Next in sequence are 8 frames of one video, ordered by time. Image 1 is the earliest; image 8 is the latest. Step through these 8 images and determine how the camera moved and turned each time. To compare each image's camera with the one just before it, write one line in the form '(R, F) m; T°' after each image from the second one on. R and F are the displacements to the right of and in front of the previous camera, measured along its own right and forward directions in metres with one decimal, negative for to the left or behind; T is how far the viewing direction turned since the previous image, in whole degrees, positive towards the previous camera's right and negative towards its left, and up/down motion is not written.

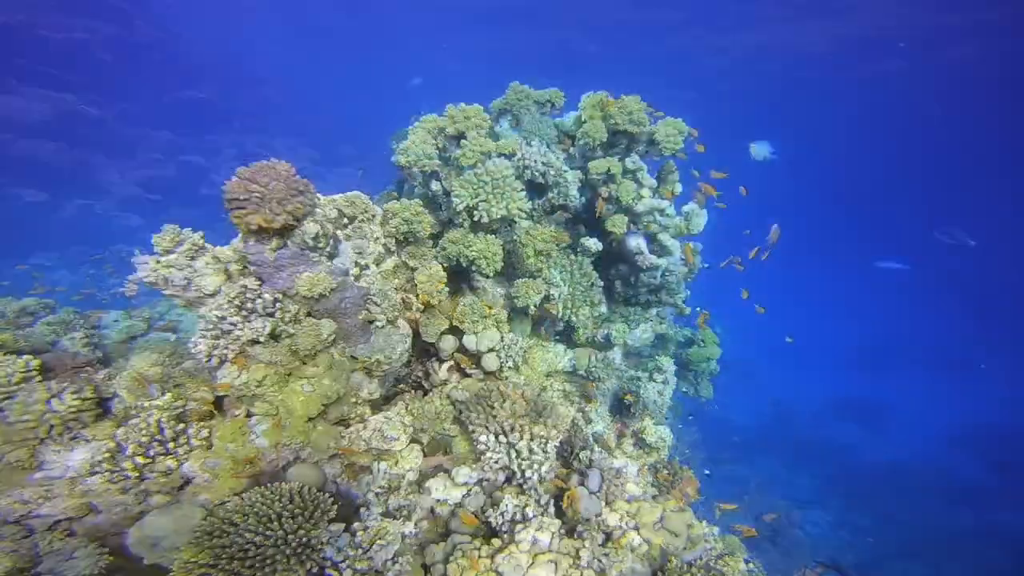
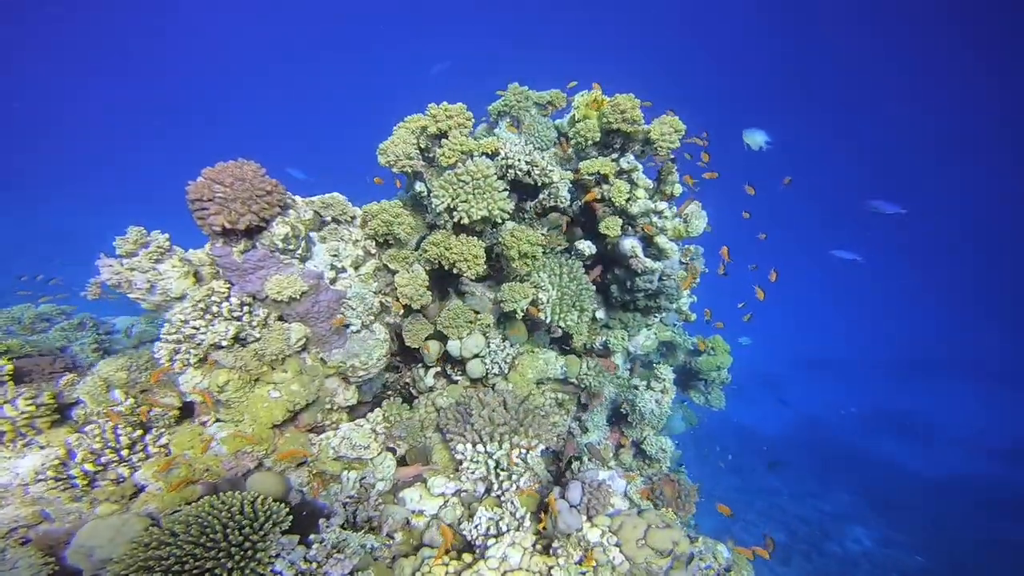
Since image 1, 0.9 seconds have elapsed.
(+0.3, +0.2) m; -2°
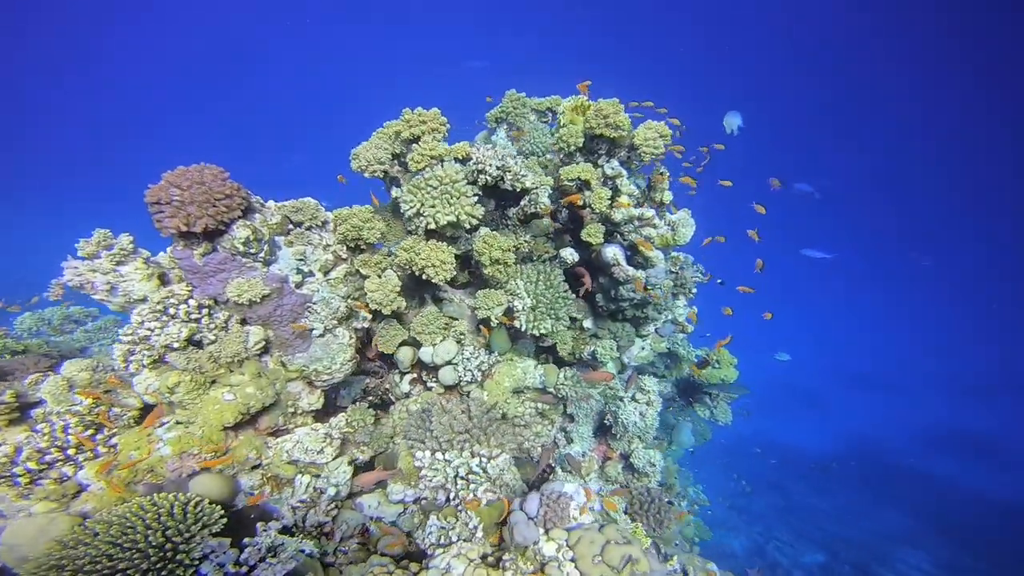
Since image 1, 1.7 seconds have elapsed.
(+0.5, 0.0) m; -2°
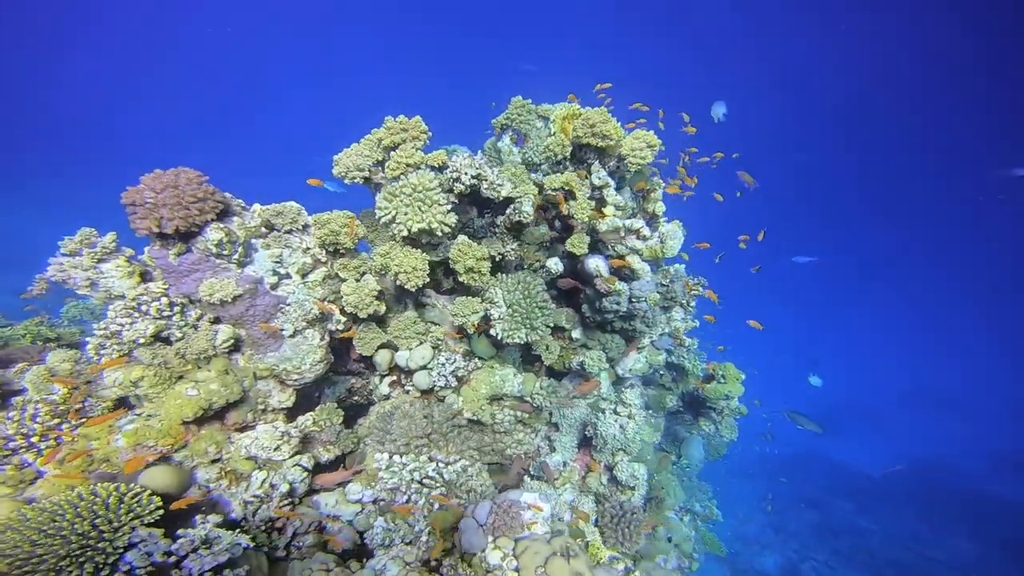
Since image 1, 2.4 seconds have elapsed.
(+0.5, 0.0) m; -3°
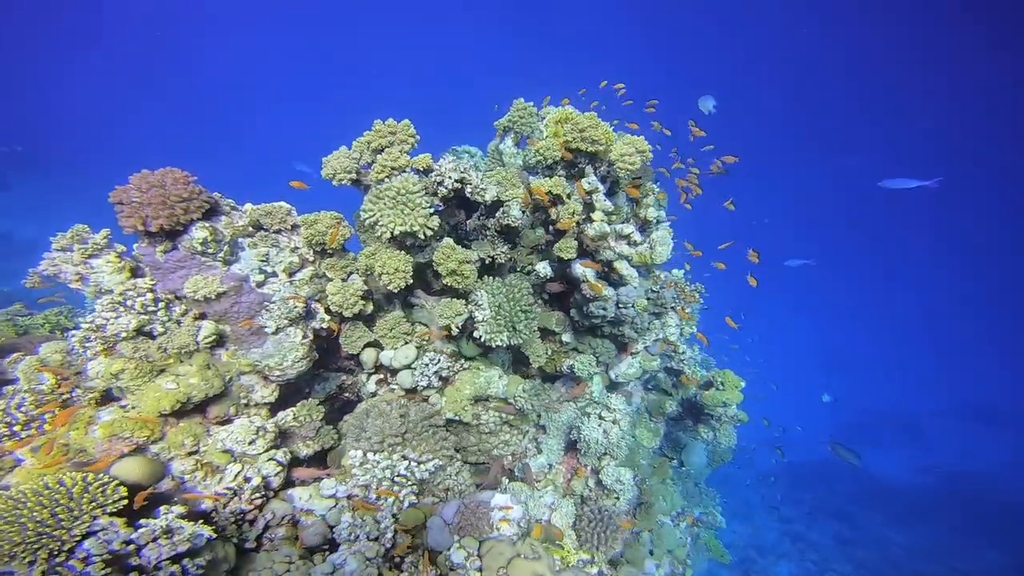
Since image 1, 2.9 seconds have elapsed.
(+0.3, 0.0) m; -1°
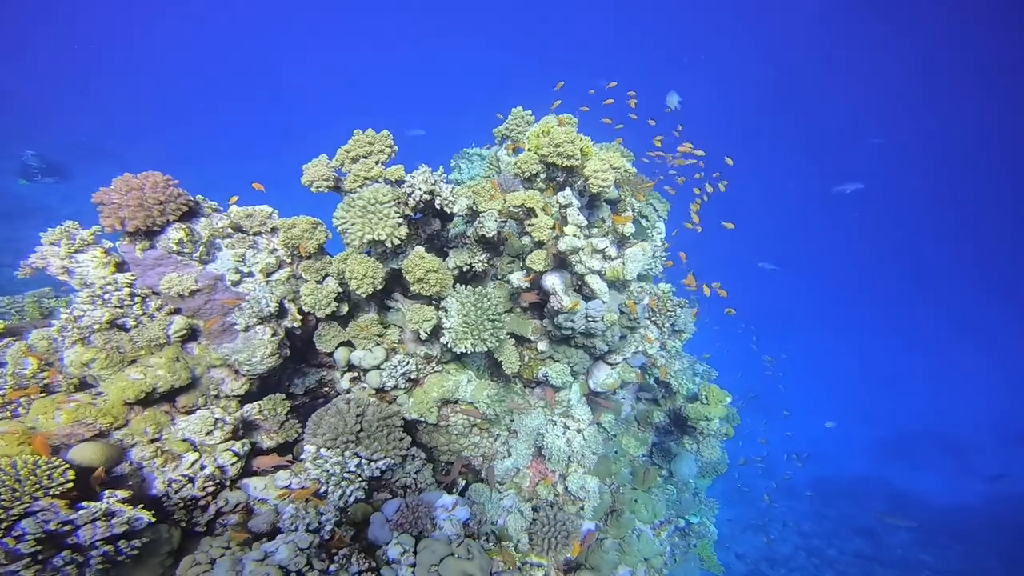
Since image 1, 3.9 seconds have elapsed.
(+0.6, -0.2) m; -2°
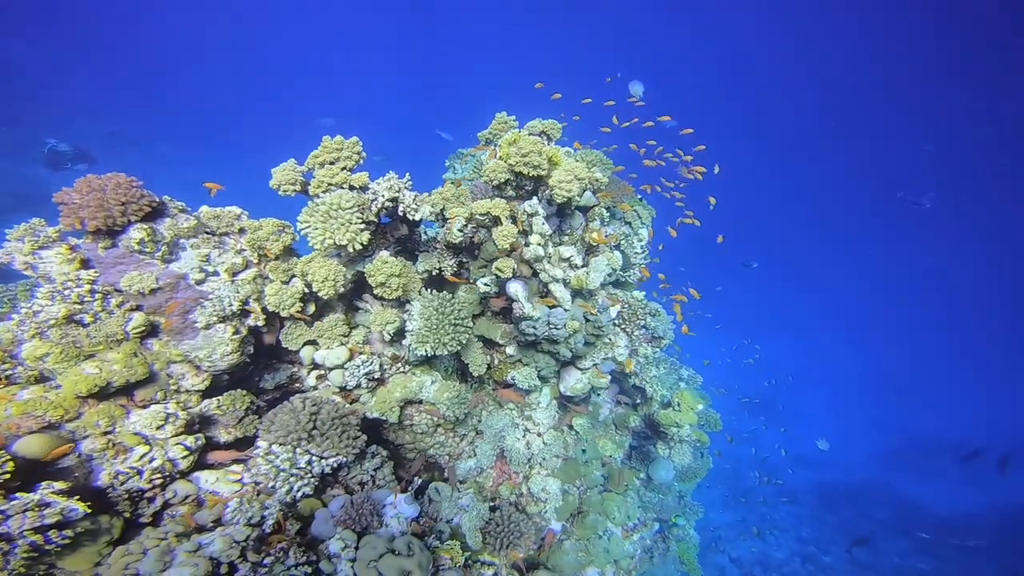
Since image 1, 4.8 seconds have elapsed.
(+0.5, -0.2) m; 0°
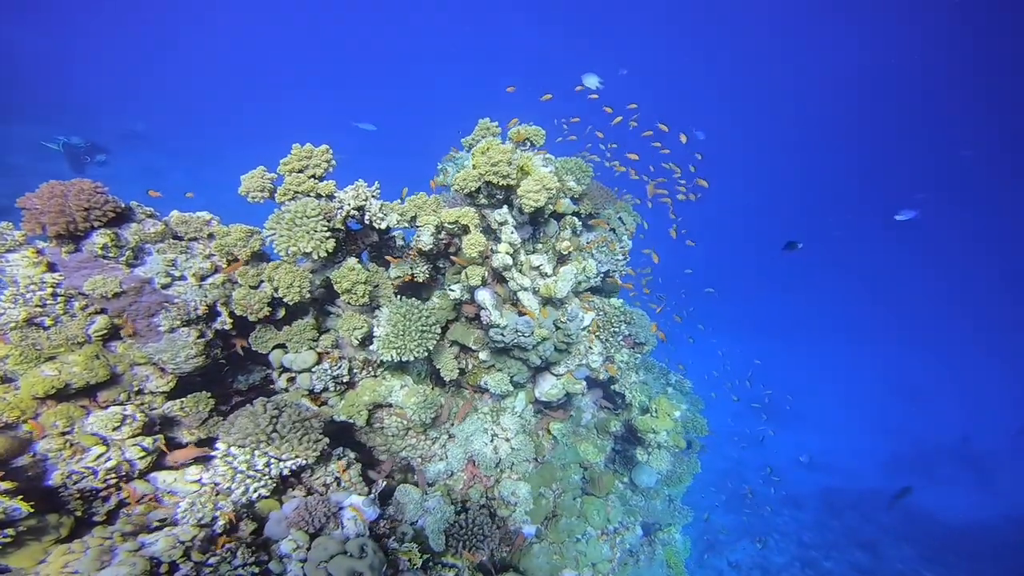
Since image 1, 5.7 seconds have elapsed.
(+0.4, -0.1) m; 0°
